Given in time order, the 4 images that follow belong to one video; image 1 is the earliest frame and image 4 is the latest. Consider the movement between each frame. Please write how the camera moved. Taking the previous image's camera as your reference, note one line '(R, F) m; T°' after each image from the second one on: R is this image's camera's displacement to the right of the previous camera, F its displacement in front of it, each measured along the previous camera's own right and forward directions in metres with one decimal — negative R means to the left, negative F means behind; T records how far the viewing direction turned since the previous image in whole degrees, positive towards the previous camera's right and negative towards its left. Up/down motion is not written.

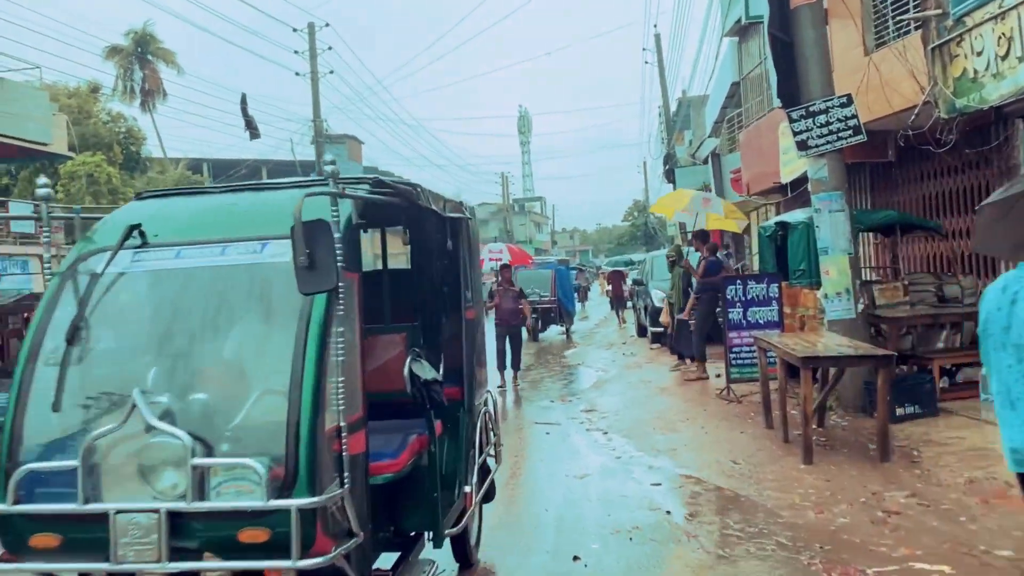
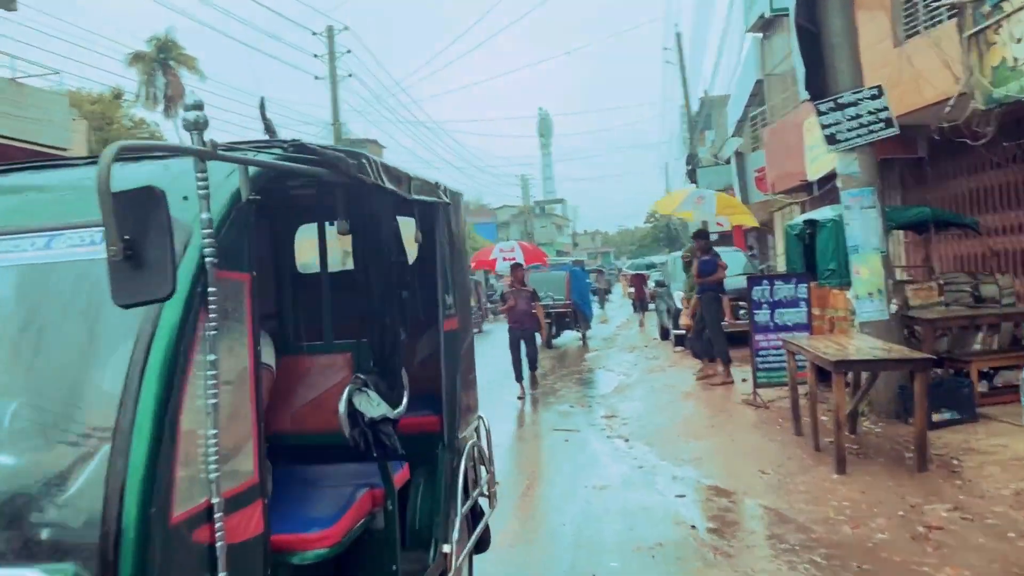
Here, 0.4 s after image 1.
(0.0, +0.3) m; -1°
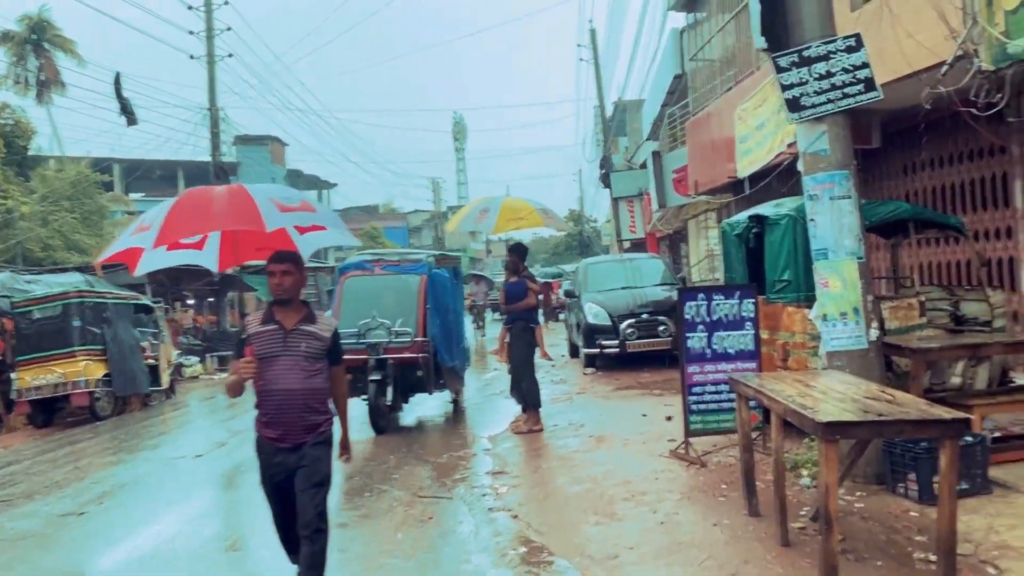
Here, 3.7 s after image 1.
(+0.4, +2.2) m; +6°
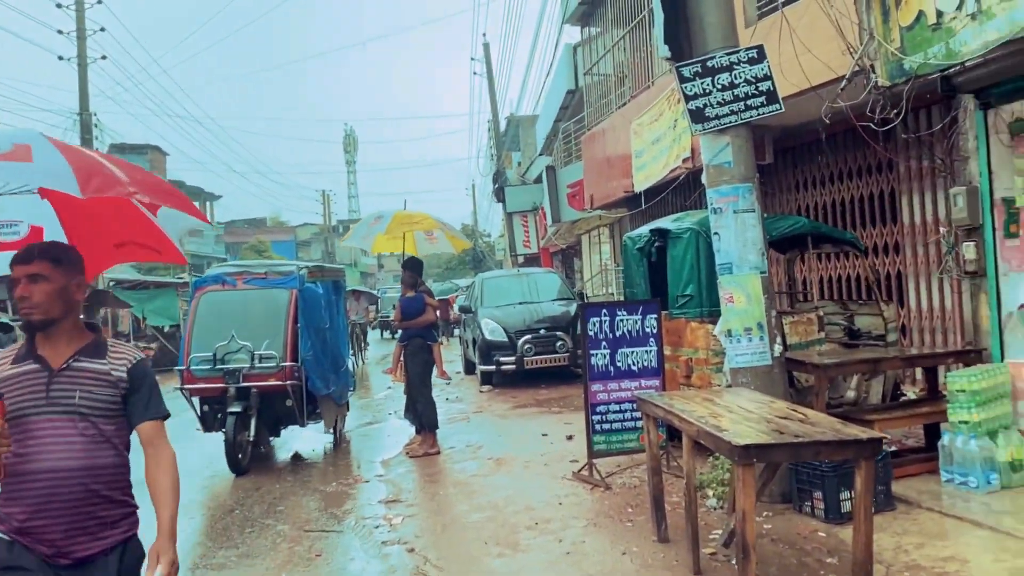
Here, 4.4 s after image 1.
(0.0, +0.3) m; +7°
